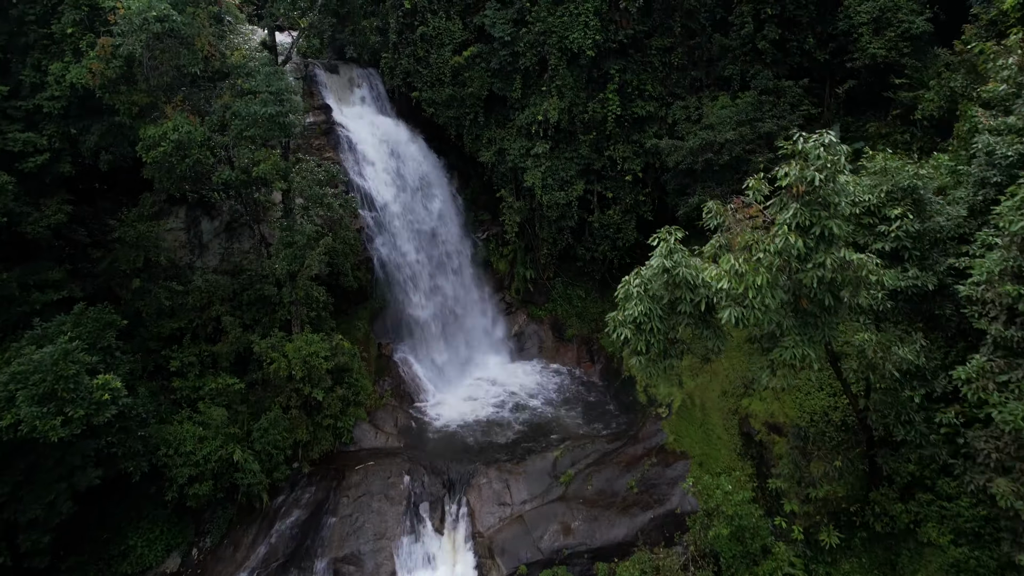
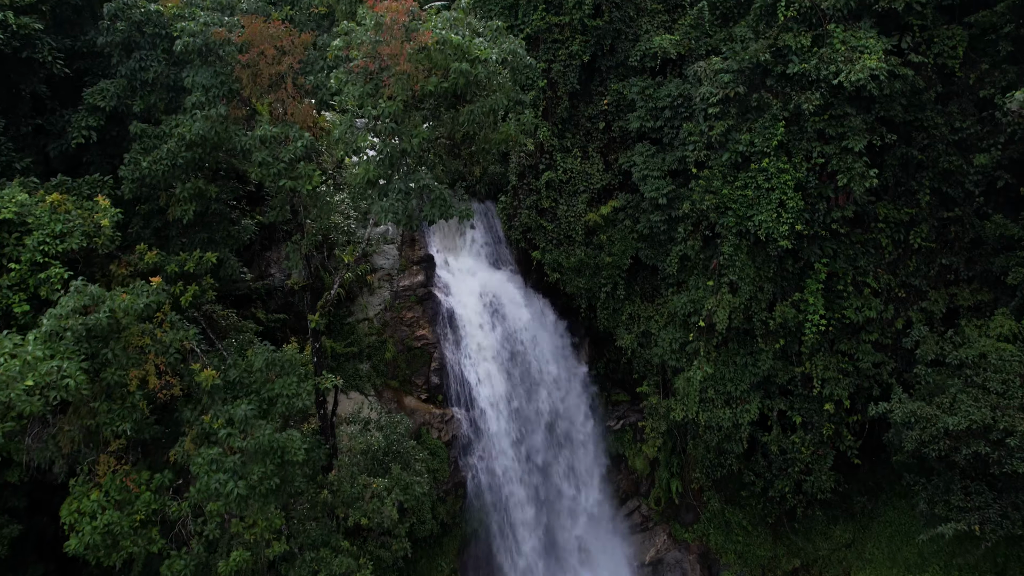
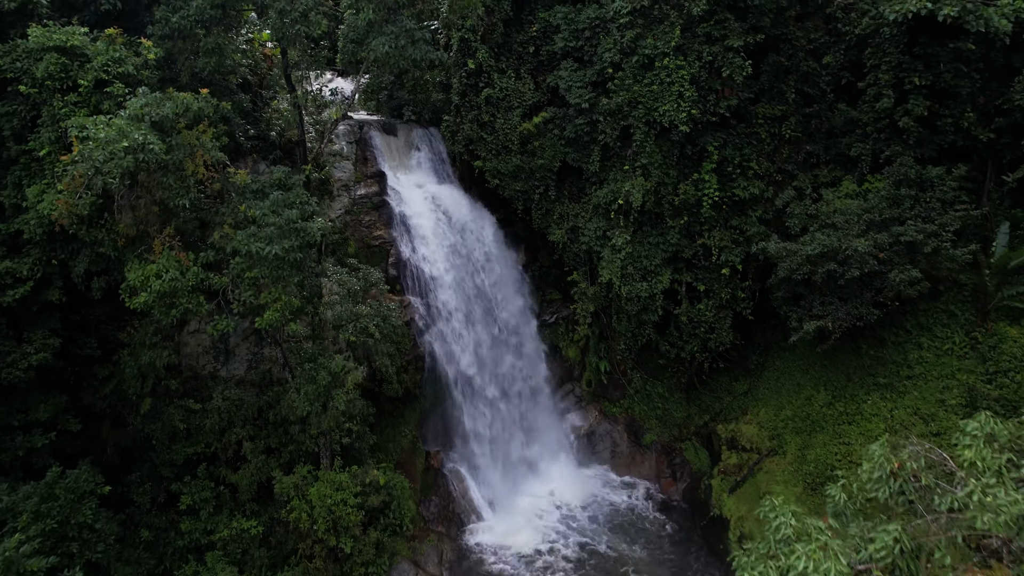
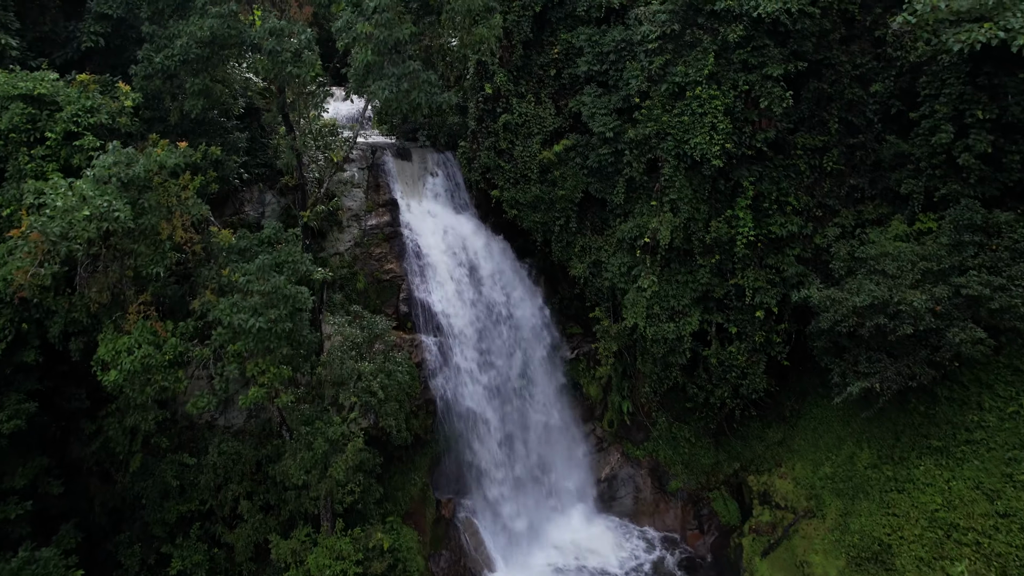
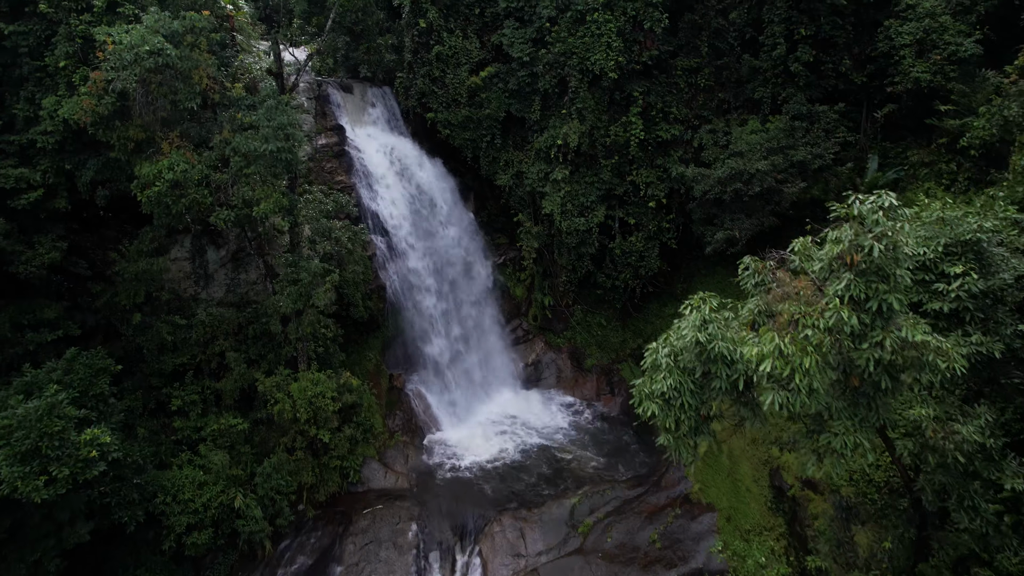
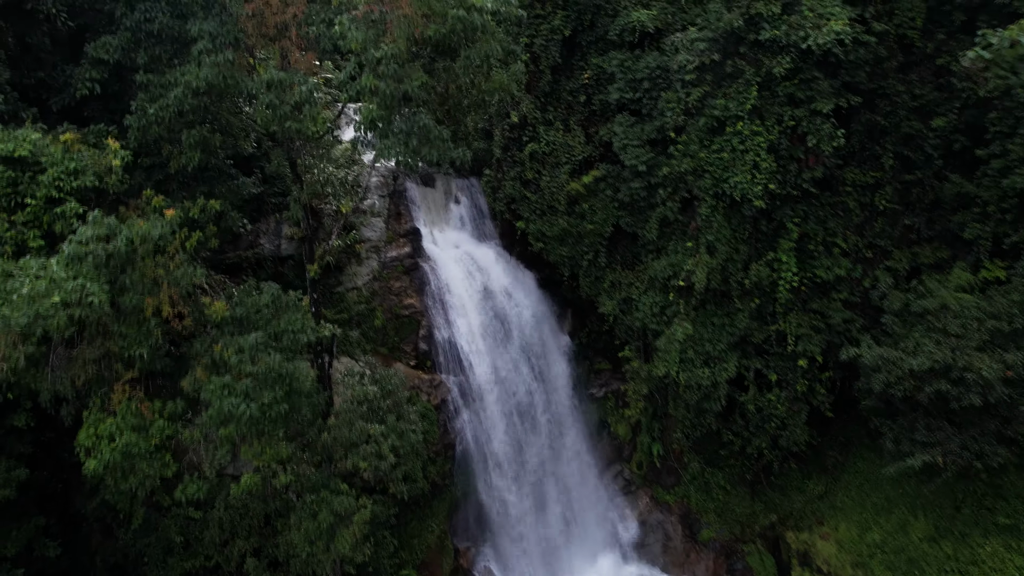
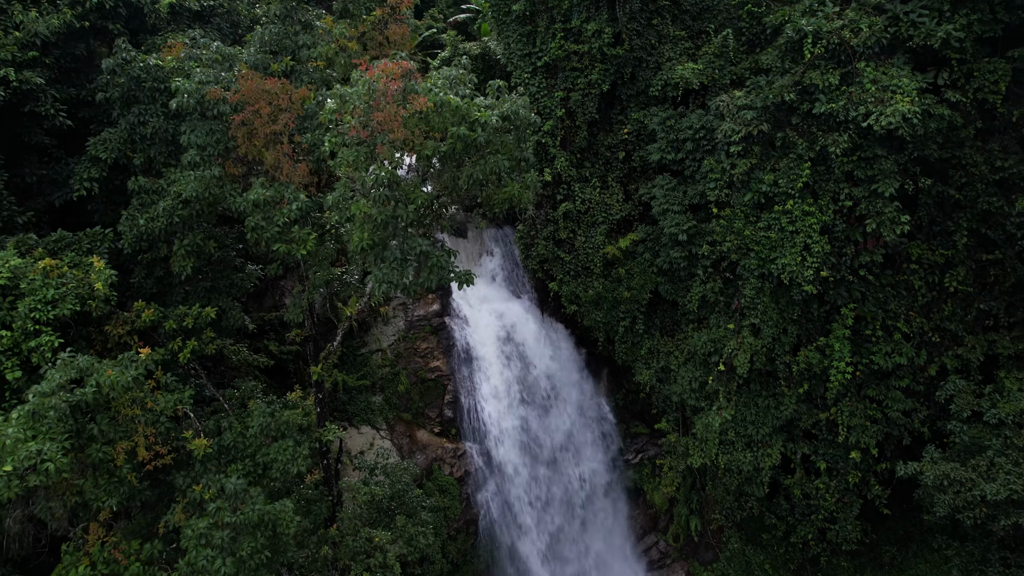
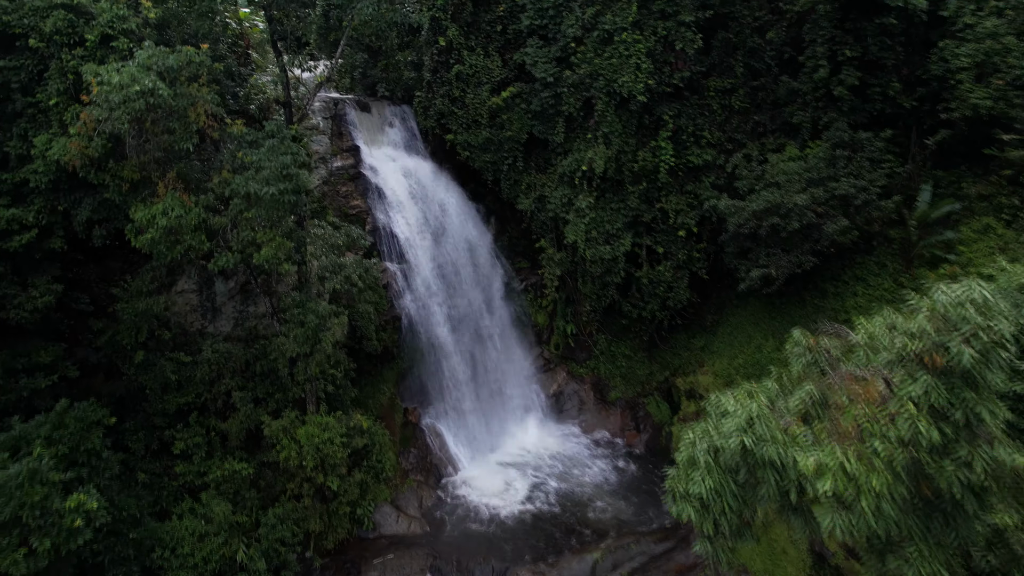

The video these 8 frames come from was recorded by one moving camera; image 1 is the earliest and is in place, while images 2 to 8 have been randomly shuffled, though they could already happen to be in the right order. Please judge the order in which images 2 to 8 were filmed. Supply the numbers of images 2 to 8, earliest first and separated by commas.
5, 8, 3, 4, 6, 2, 7
